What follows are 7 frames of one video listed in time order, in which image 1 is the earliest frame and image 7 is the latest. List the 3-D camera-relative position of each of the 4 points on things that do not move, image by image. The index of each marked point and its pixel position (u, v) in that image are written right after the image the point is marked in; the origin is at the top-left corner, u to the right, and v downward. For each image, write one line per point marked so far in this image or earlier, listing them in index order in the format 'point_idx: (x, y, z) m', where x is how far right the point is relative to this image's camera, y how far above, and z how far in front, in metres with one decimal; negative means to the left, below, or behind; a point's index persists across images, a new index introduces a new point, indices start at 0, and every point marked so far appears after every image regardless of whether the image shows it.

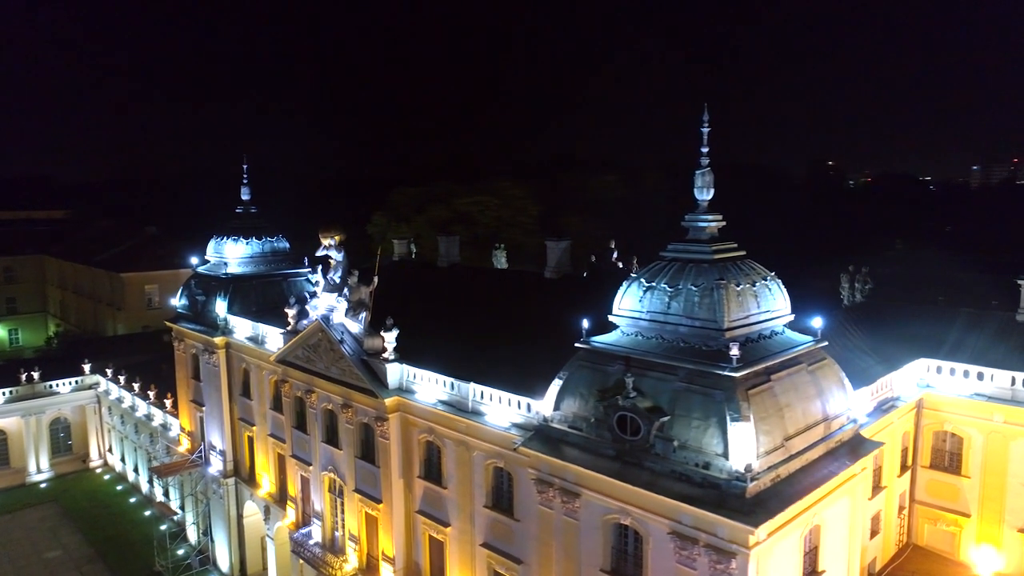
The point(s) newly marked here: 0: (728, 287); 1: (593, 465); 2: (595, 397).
0: (+5.6, 0.0, +18.3) m
1: (+2.1, -4.6, +18.8) m
2: (+2.3, -2.9, +19.3) m
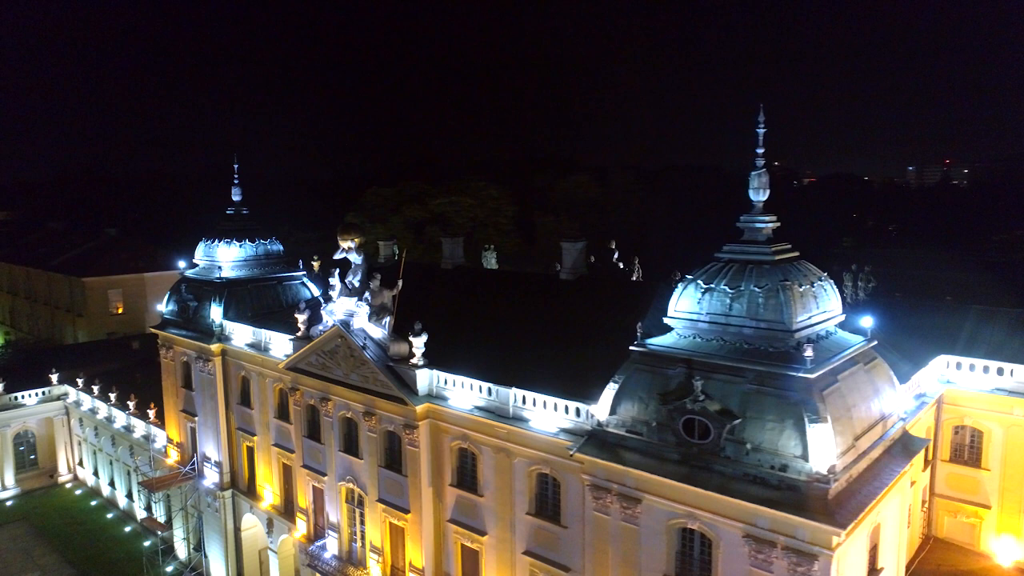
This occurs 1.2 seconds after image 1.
0: (+7.2, 0.0, +18.3) m
1: (+3.7, -4.7, +18.5) m
2: (+3.8, -3.0, +19.1) m
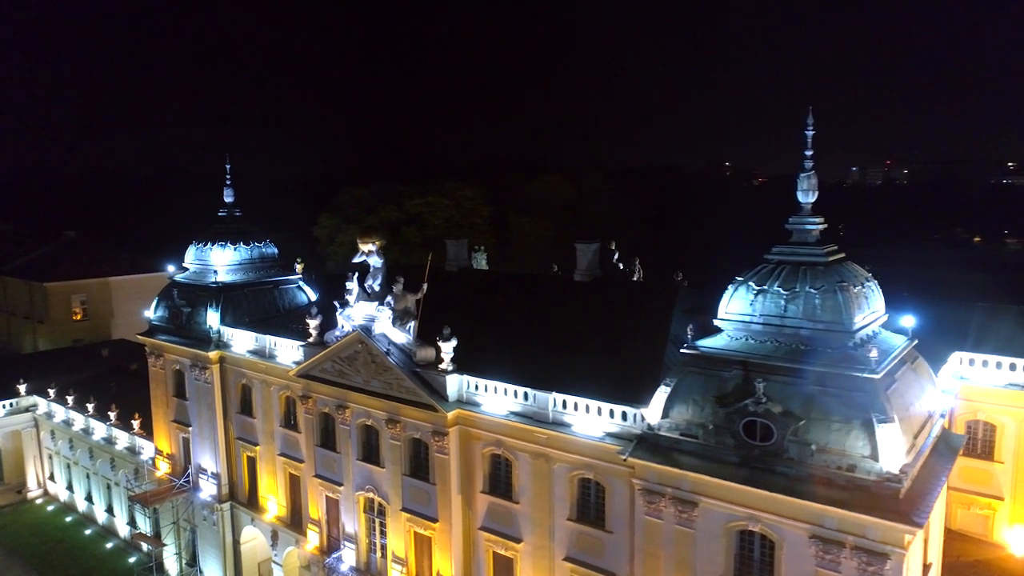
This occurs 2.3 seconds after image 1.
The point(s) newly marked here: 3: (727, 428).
0: (+8.7, 0.0, +18.5) m
1: (+5.3, -4.7, +18.5) m
2: (+5.3, -3.1, +19.0) m
3: (+5.6, -3.6, +18.7) m
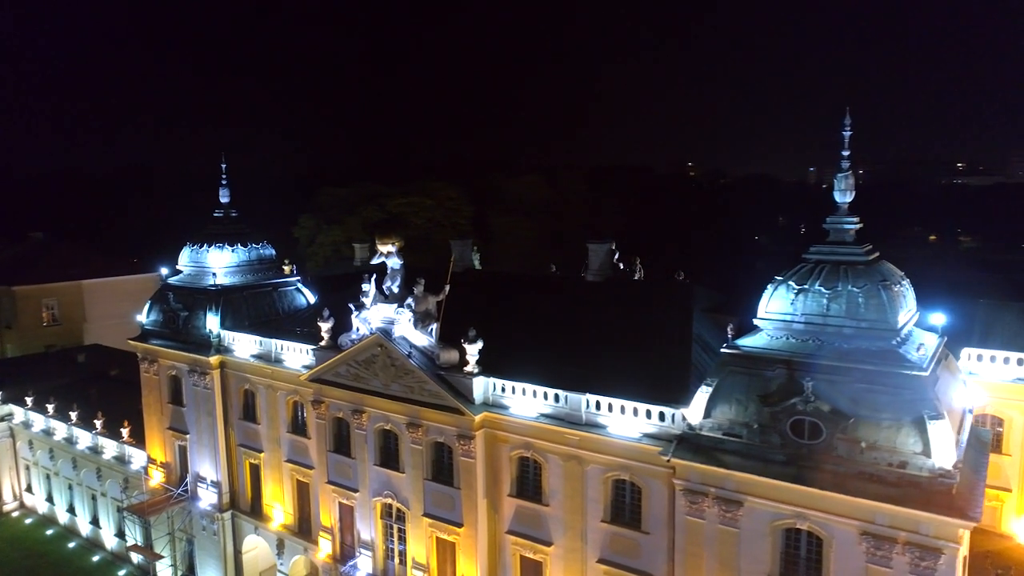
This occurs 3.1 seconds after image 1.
0: (+9.9, 0.0, +18.7) m
1: (+6.5, -4.7, +18.5) m
2: (+6.5, -3.0, +19.1) m
3: (+6.8, -3.6, +18.7) m
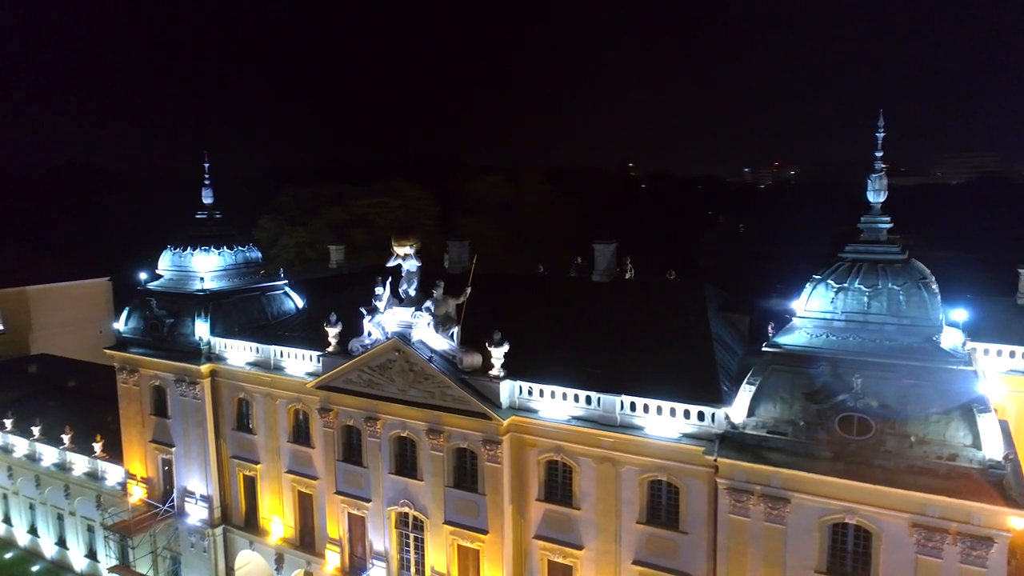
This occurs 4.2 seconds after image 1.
0: (+11.2, +0.1, +19.3) m
1: (+7.9, -4.7, +18.8) m
2: (+7.8, -3.0, +19.4) m
3: (+8.2, -3.6, +19.0) m
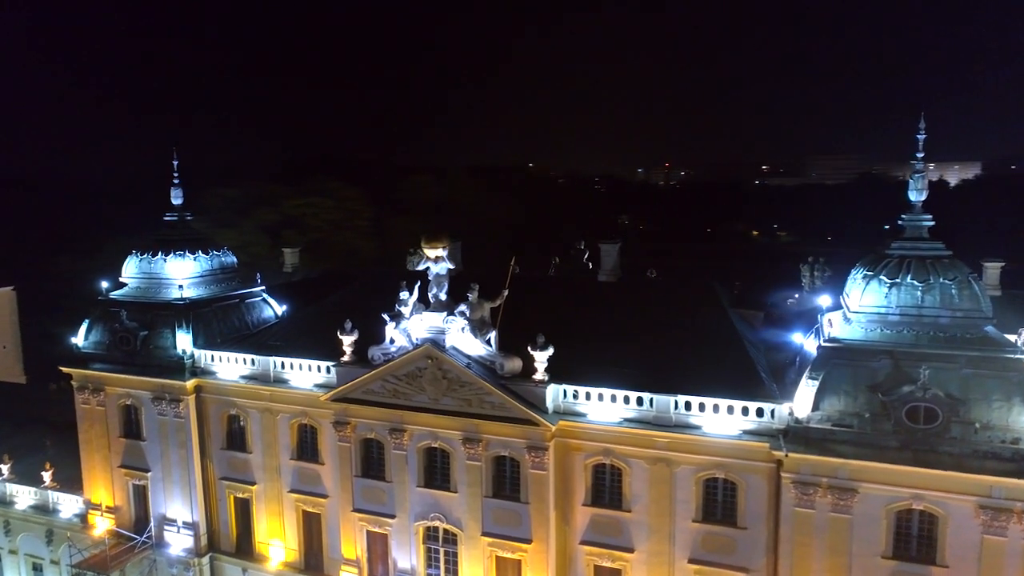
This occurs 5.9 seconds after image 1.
0: (+13.2, +0.2, +20.4) m
1: (+10.0, -4.6, +19.4) m
2: (+9.9, -2.9, +20.0) m
3: (+10.3, -3.5, +19.7) m
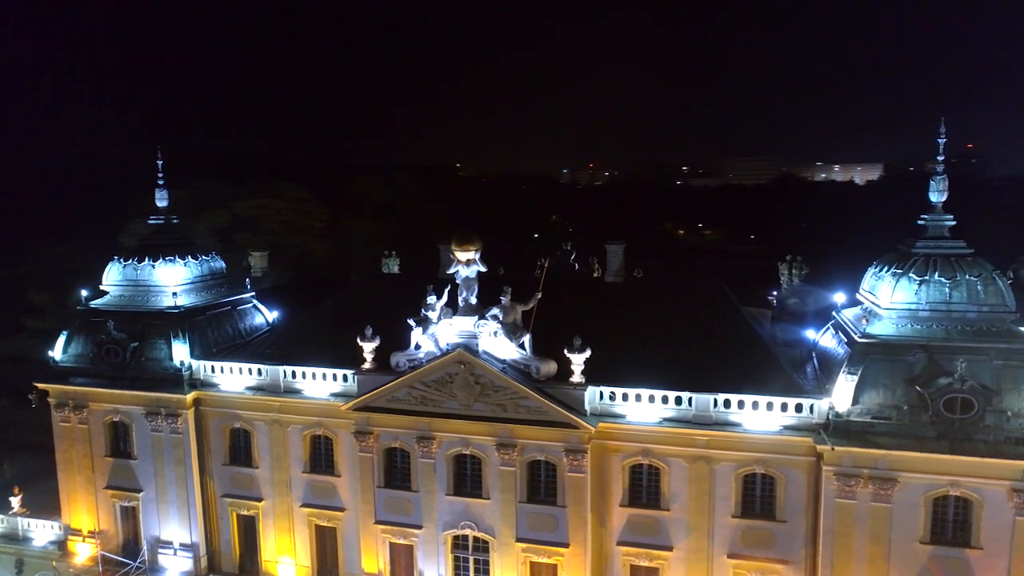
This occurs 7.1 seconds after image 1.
0: (+14.6, +0.3, +21.6) m
1: (+11.6, -4.5, +20.3) m
2: (+11.4, -2.8, +20.9) m
3: (+11.8, -3.4, +20.6) m
